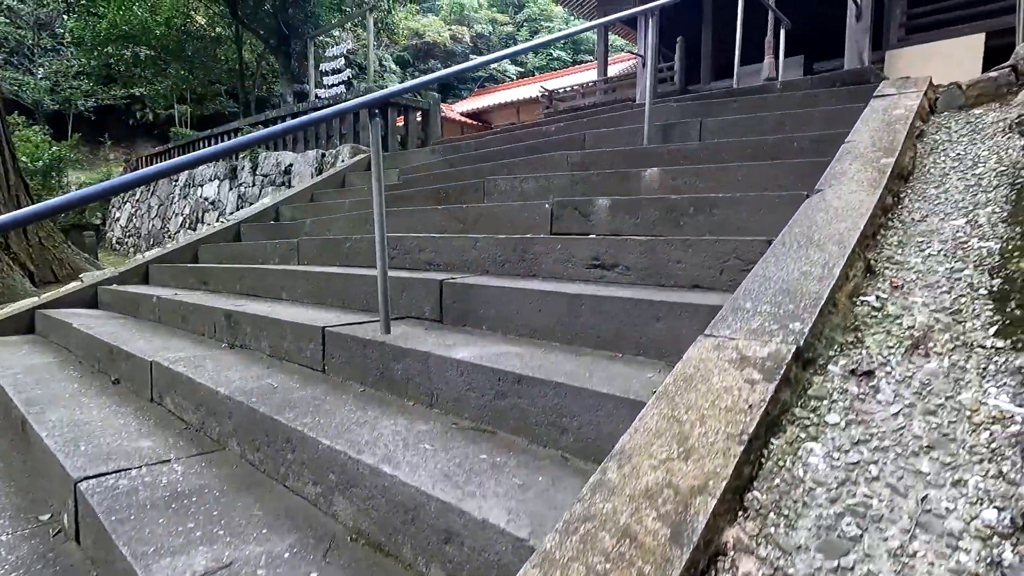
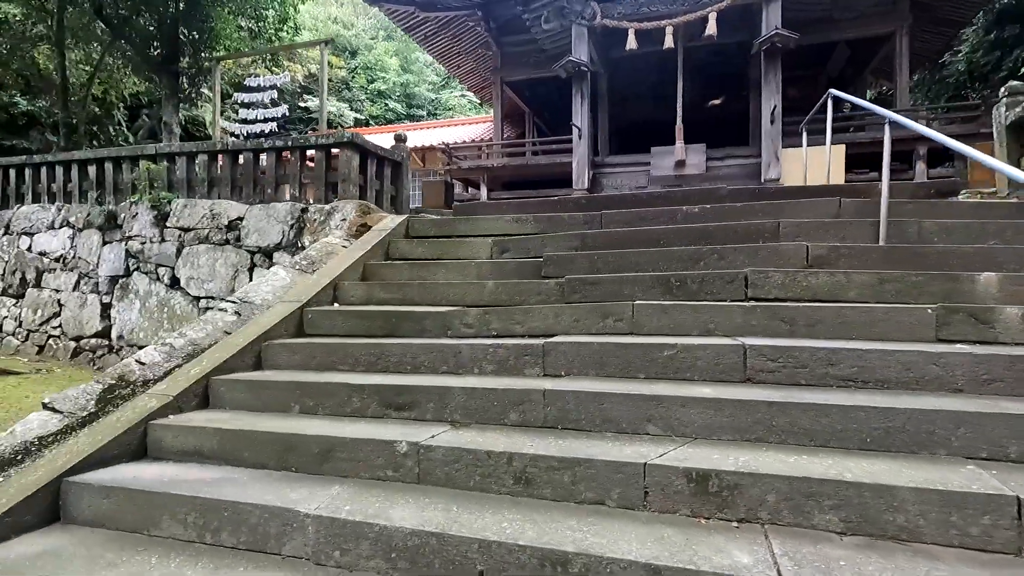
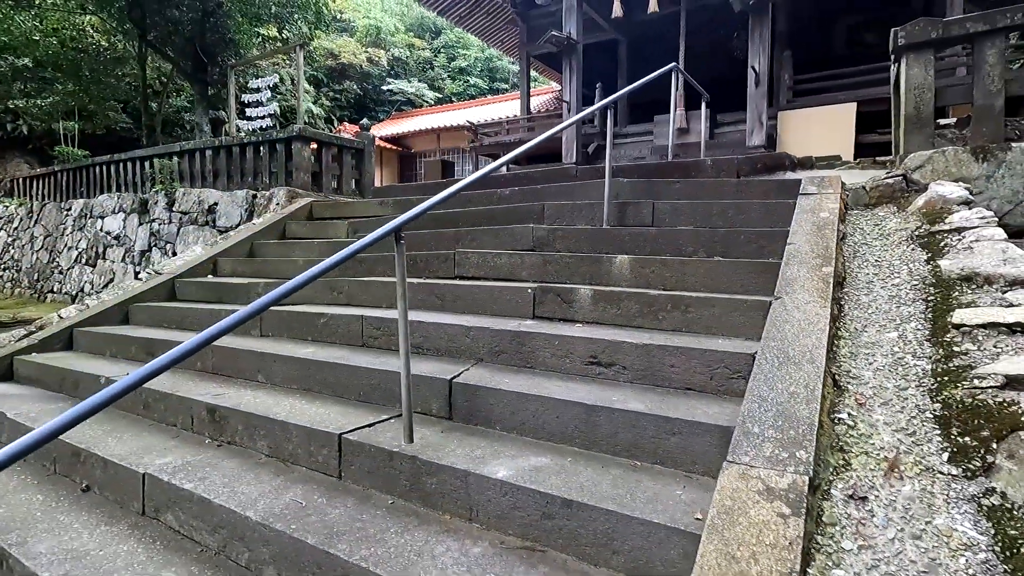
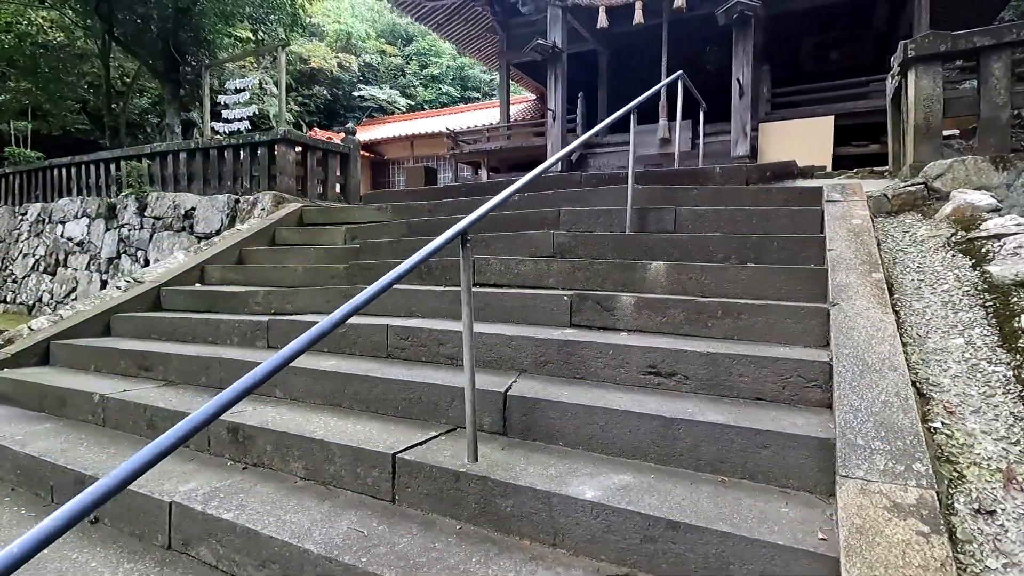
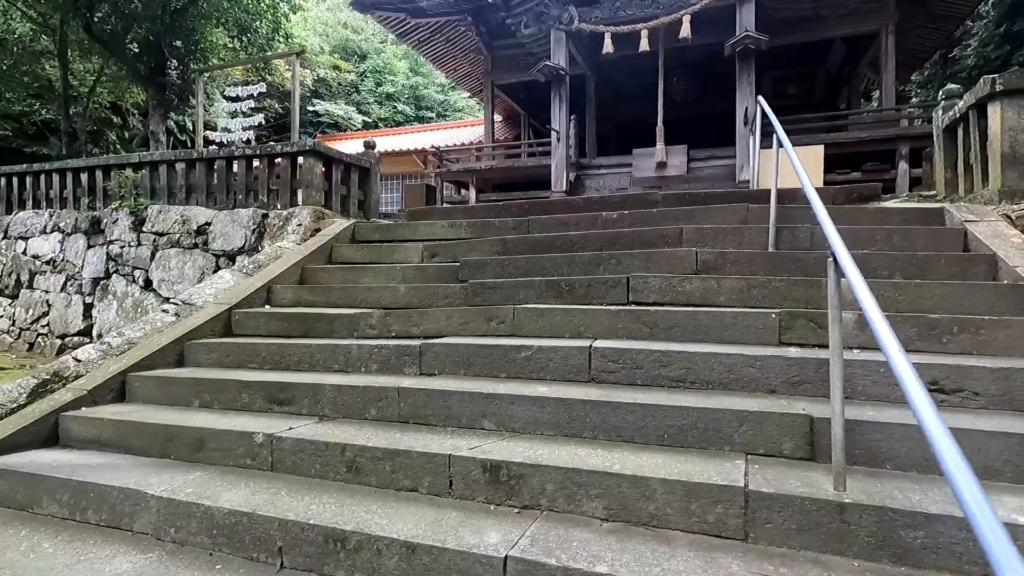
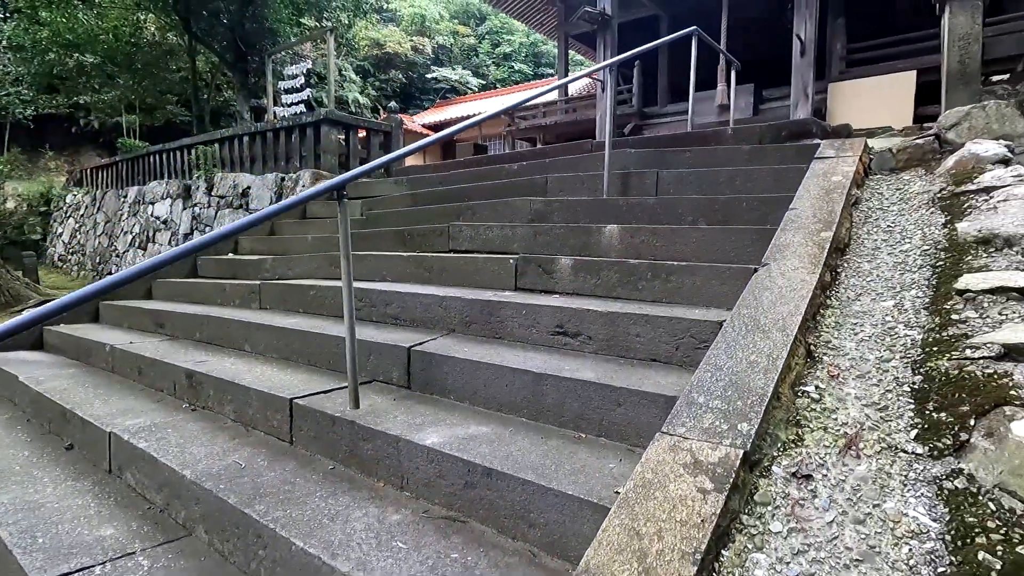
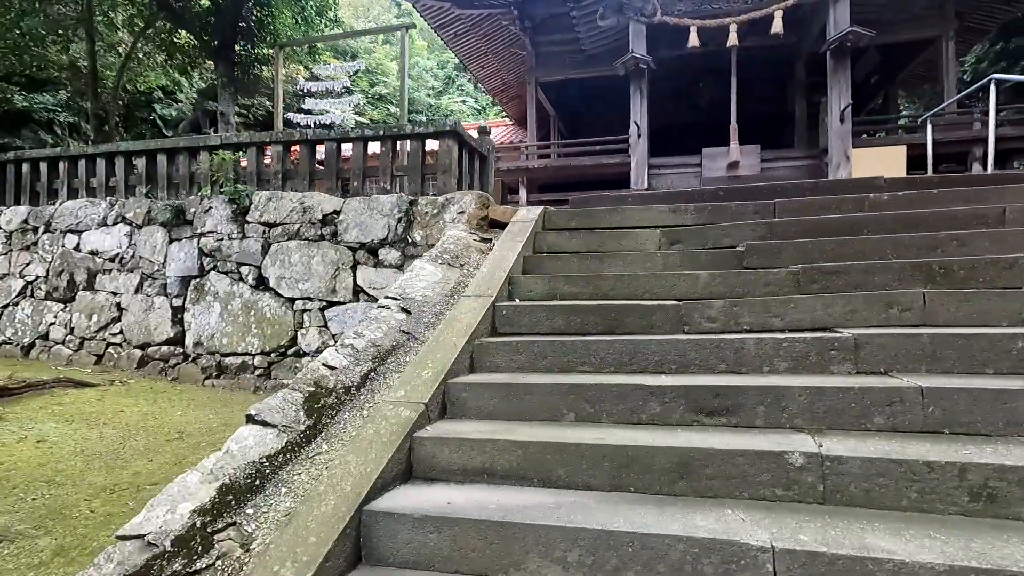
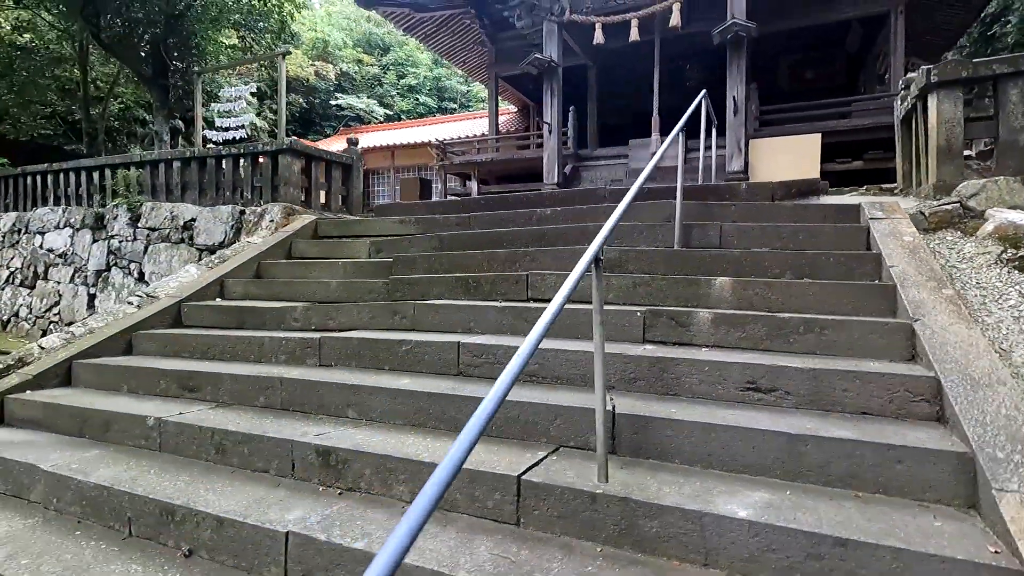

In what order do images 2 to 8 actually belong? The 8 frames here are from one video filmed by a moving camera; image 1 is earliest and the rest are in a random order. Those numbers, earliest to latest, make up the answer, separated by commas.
6, 3, 4, 8, 5, 2, 7
